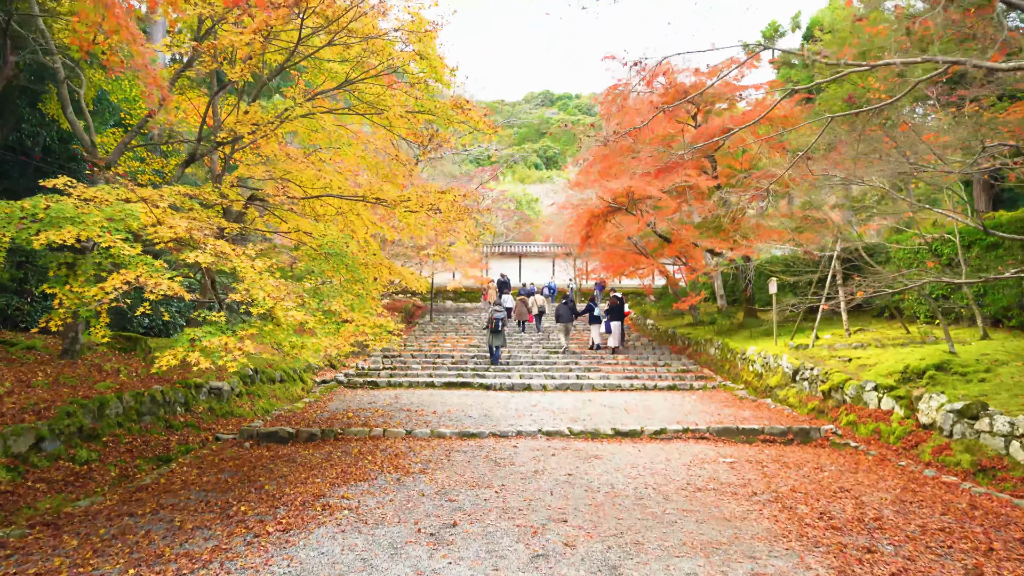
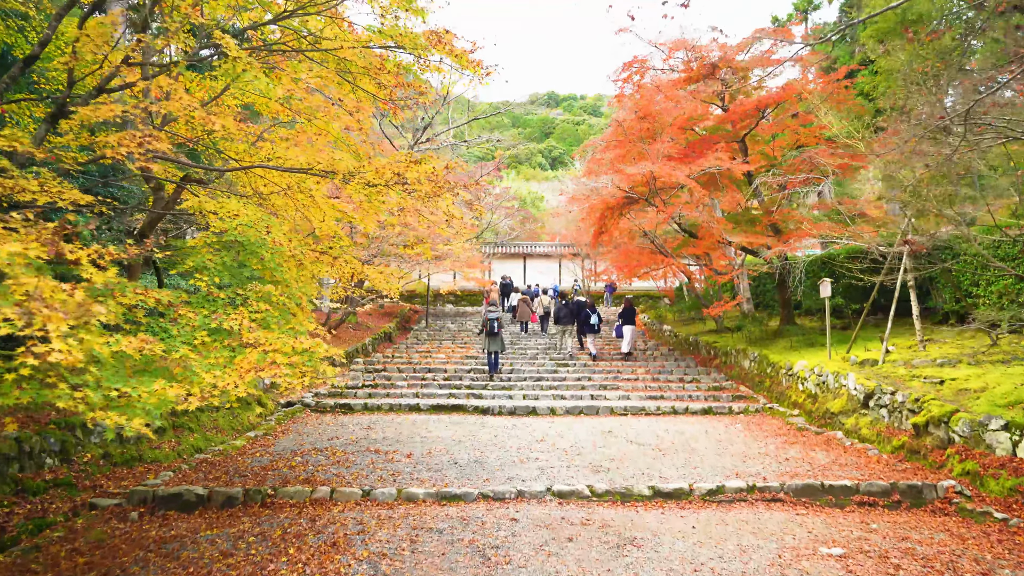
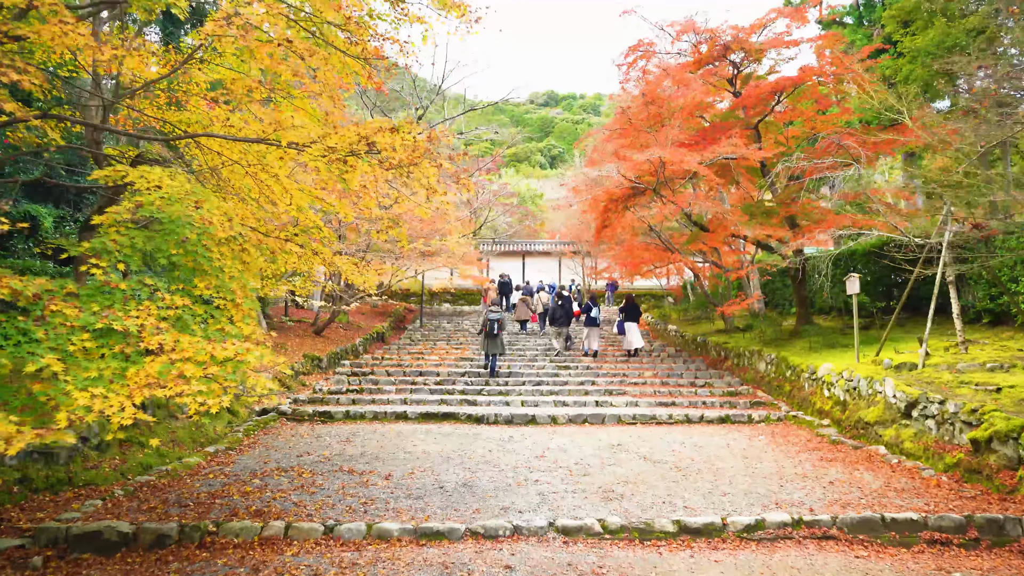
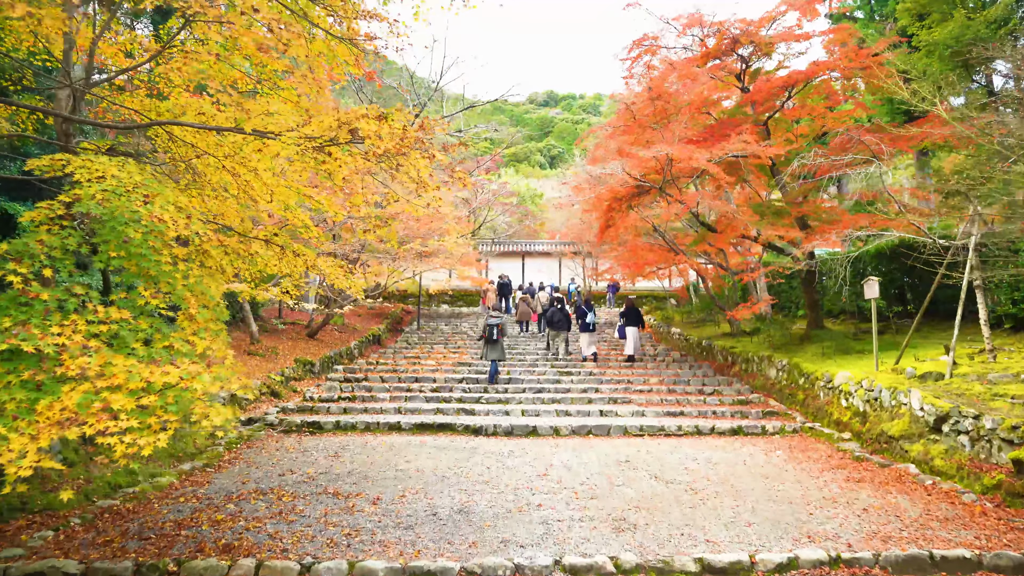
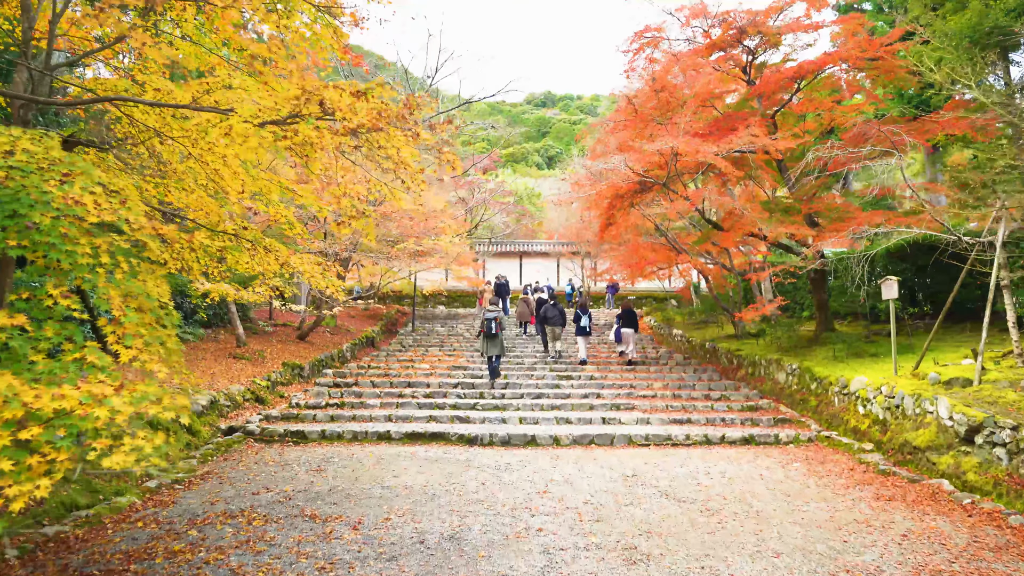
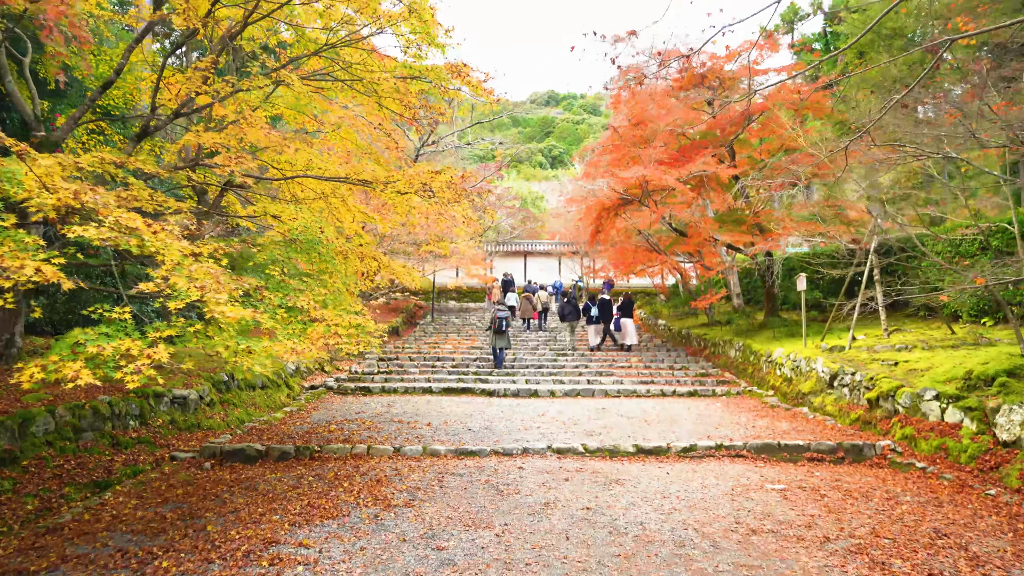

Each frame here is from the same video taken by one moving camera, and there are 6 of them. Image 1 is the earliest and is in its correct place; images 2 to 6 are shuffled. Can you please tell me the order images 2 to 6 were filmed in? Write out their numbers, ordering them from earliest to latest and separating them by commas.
6, 2, 3, 4, 5
